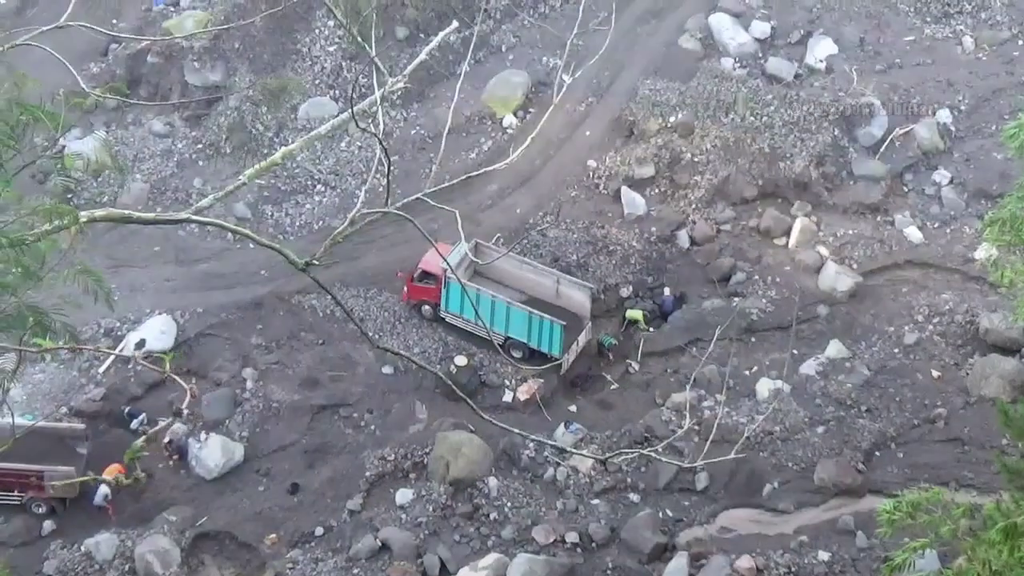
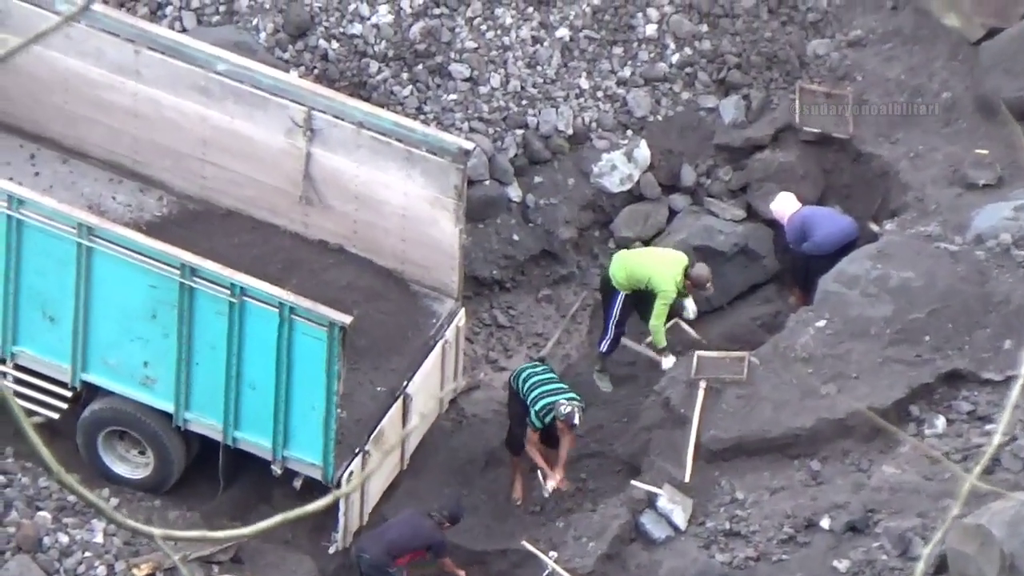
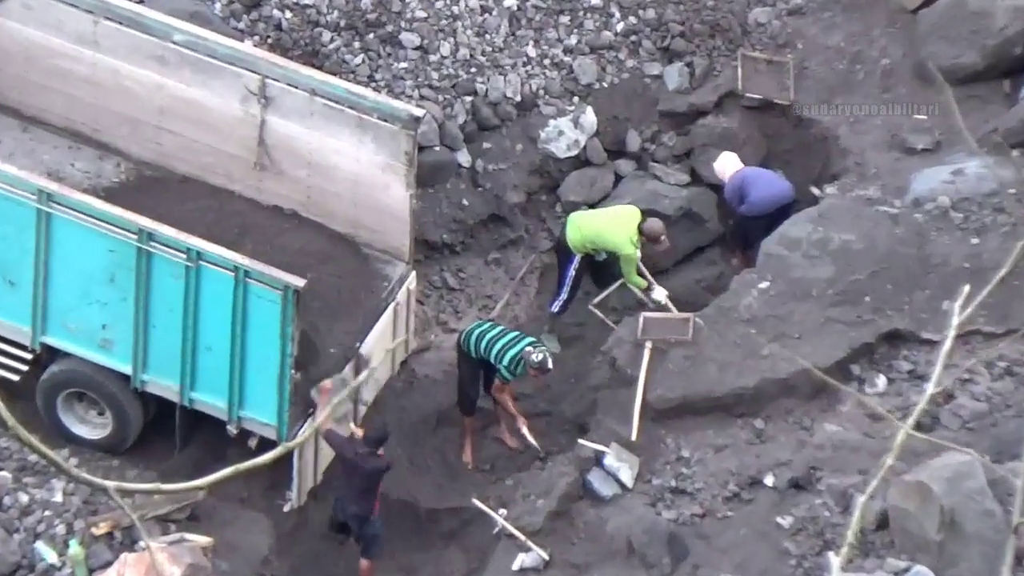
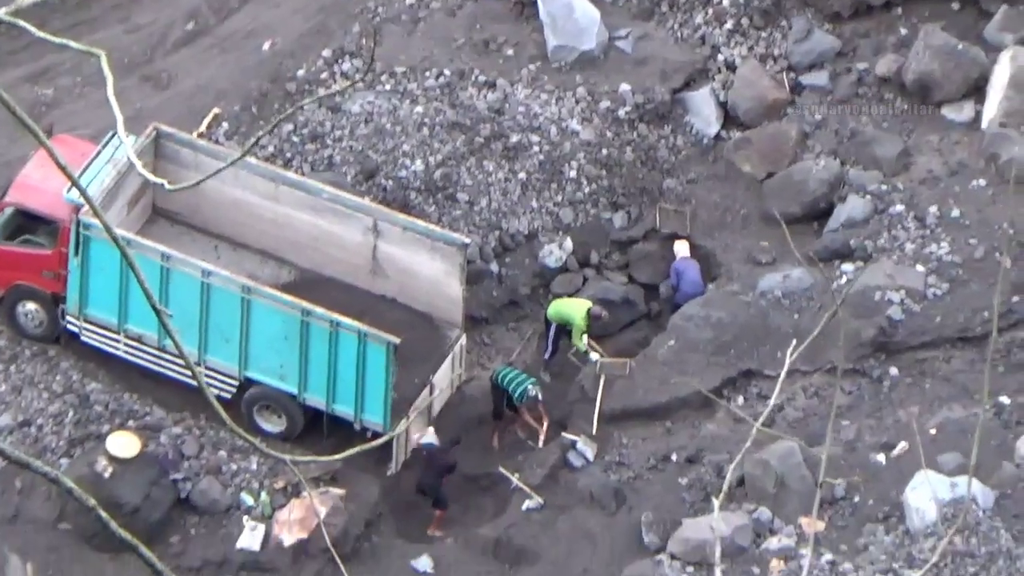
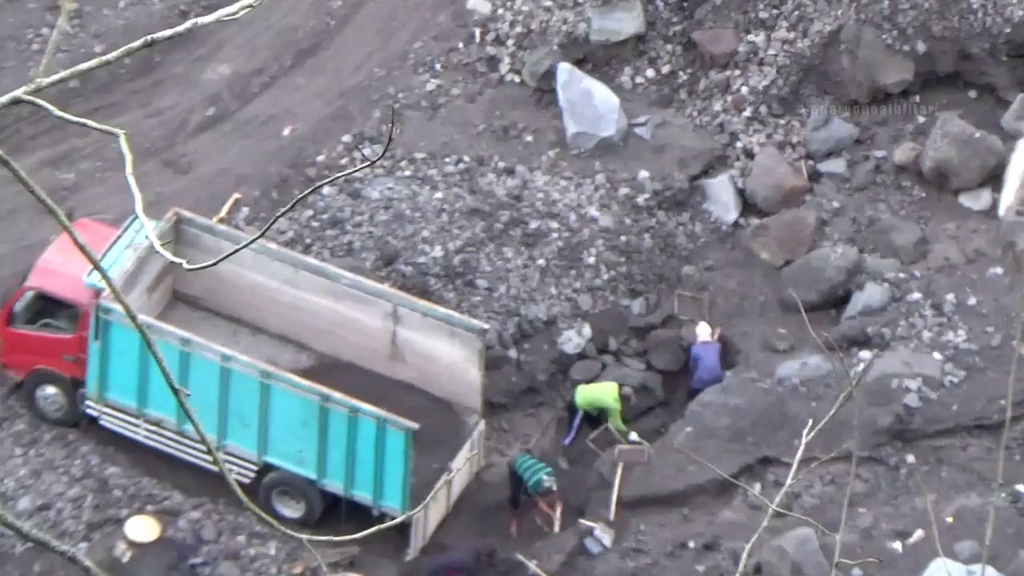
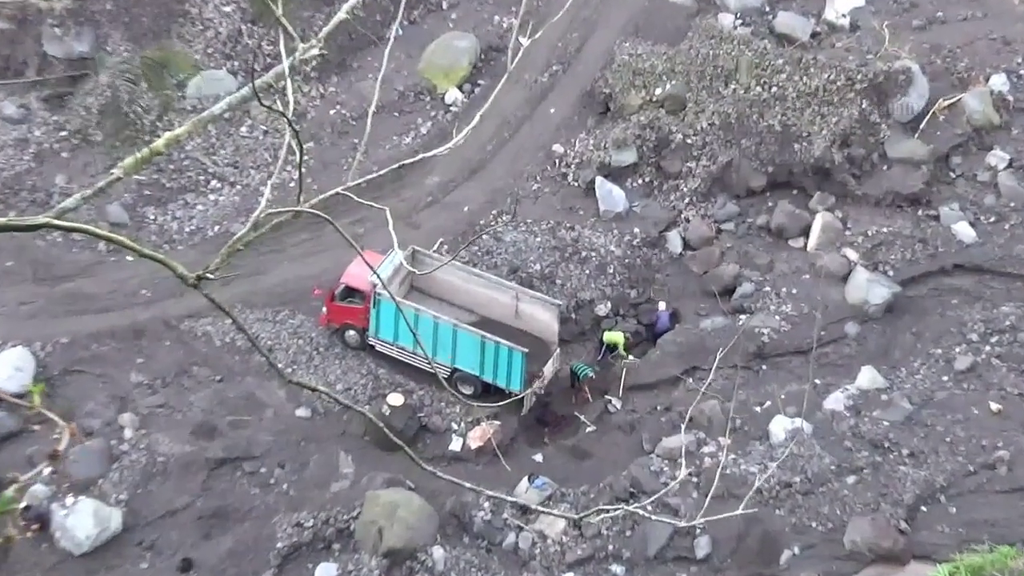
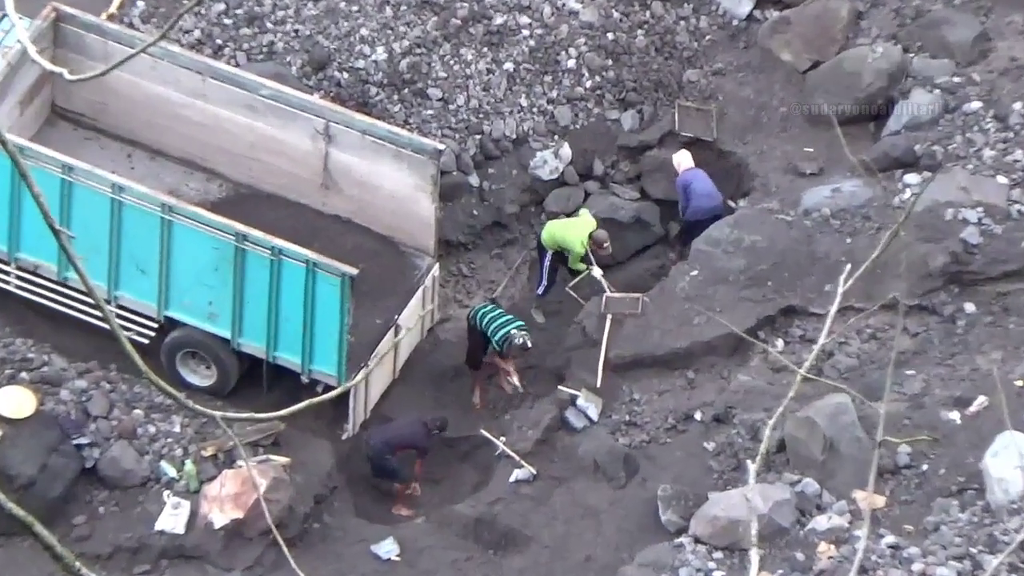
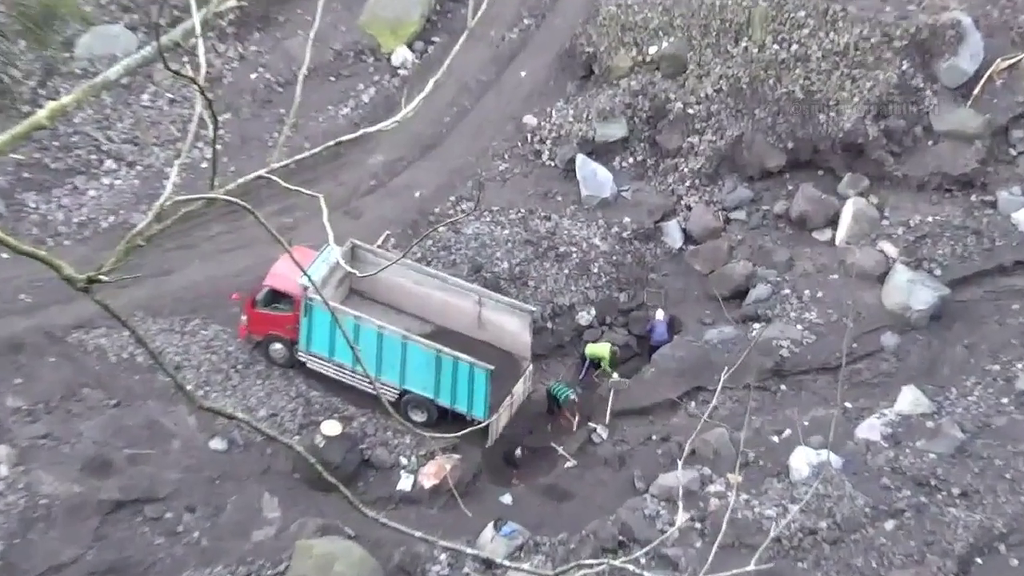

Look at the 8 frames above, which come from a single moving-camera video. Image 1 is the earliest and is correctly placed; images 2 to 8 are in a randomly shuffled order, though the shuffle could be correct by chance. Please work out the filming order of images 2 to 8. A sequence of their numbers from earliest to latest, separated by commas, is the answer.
6, 8, 5, 4, 7, 3, 2
